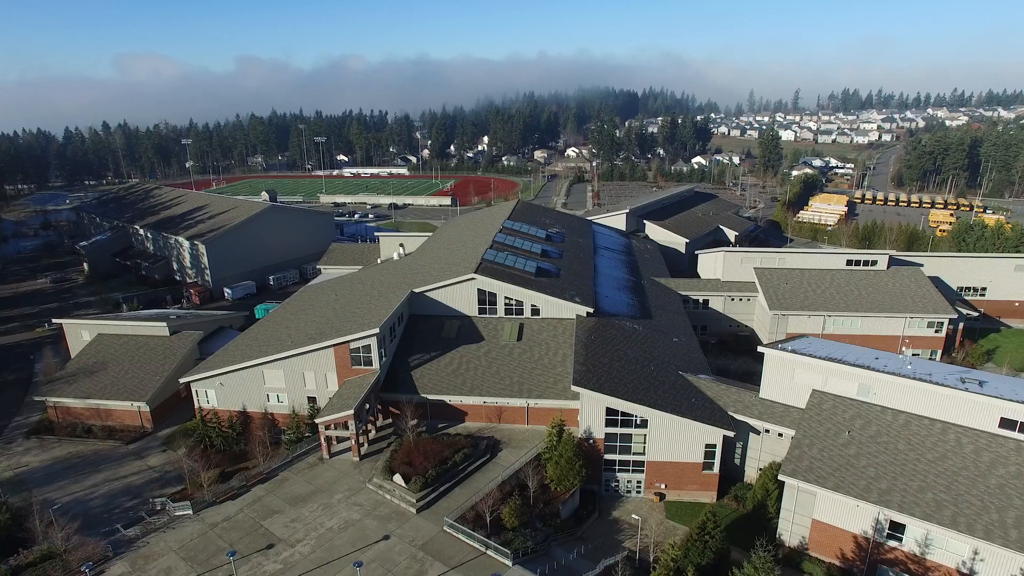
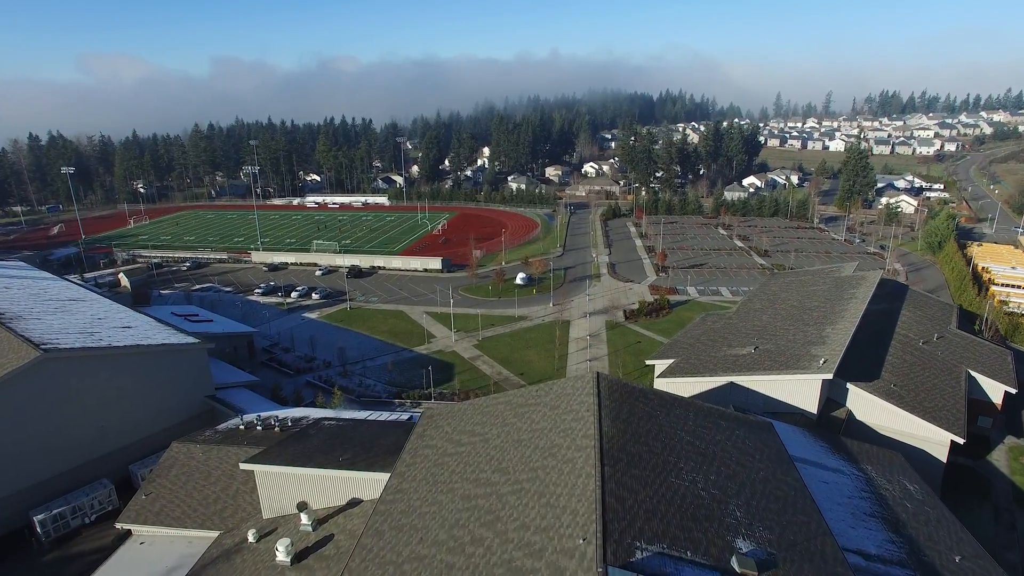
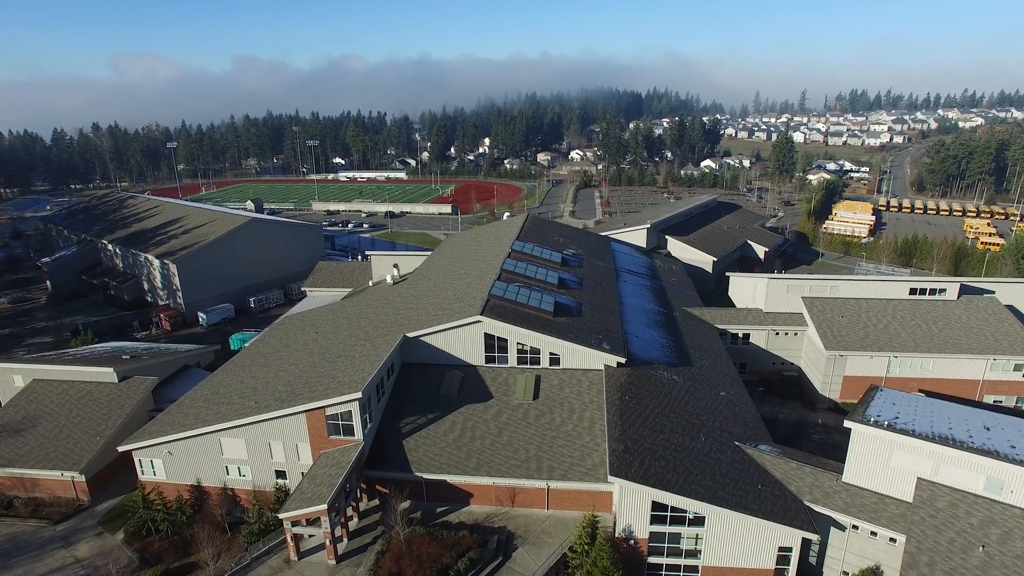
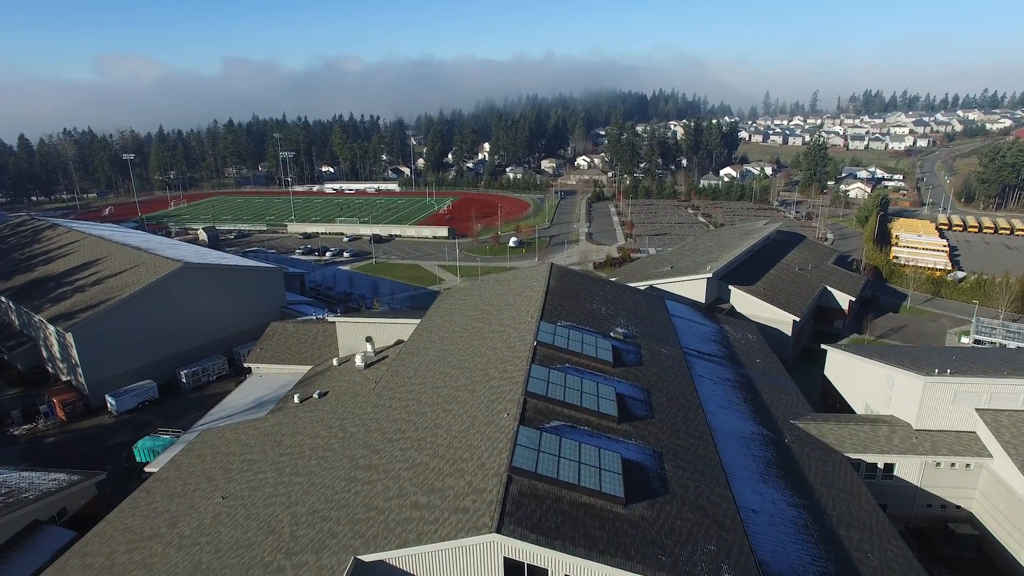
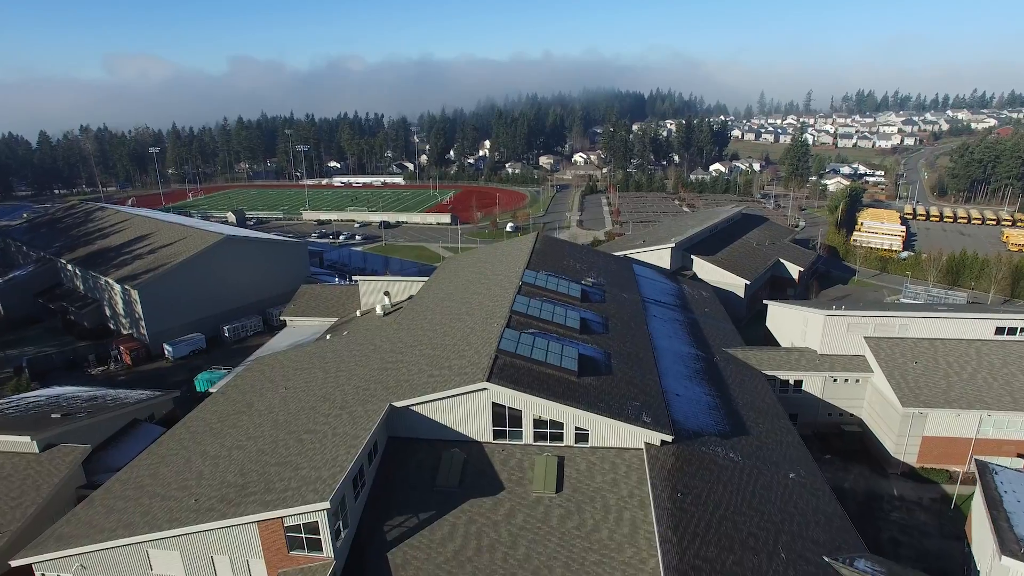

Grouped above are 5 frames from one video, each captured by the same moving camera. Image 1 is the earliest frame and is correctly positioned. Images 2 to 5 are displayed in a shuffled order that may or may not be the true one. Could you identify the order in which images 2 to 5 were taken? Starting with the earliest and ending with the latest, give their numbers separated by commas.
3, 5, 4, 2
